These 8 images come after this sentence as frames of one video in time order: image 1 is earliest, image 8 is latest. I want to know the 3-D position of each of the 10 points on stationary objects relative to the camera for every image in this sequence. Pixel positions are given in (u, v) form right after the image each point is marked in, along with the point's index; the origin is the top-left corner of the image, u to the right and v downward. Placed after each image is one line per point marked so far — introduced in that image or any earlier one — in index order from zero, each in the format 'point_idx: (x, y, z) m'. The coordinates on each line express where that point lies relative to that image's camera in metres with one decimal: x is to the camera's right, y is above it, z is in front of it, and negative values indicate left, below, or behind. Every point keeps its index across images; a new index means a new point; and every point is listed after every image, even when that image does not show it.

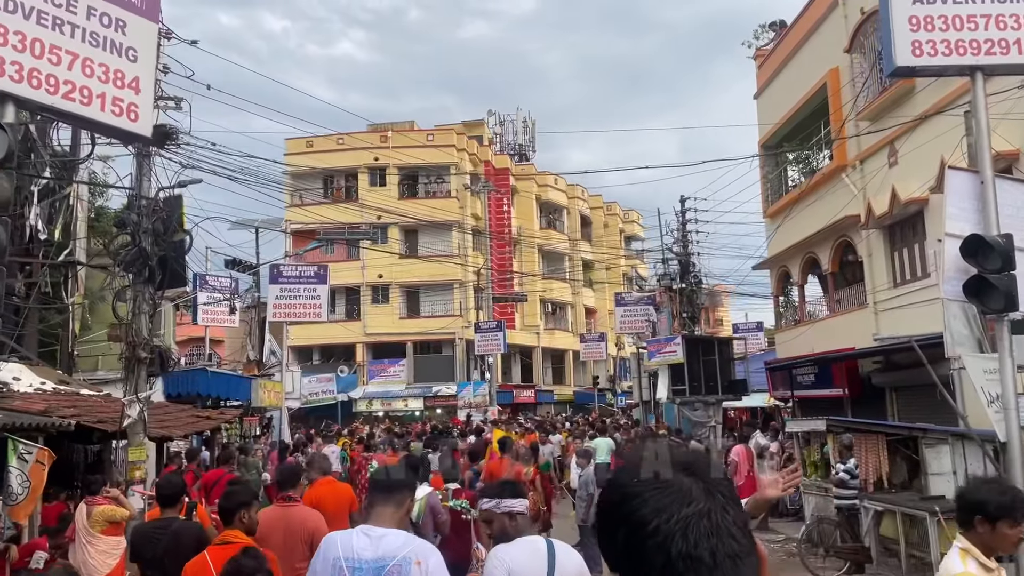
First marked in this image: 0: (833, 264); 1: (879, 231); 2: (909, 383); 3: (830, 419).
0: (+7.0, +0.5, +18.0) m
1: (+7.0, +1.1, +15.9) m
2: (+7.4, -1.8, +15.3) m
3: (+4.7, -1.9, +12.0) m
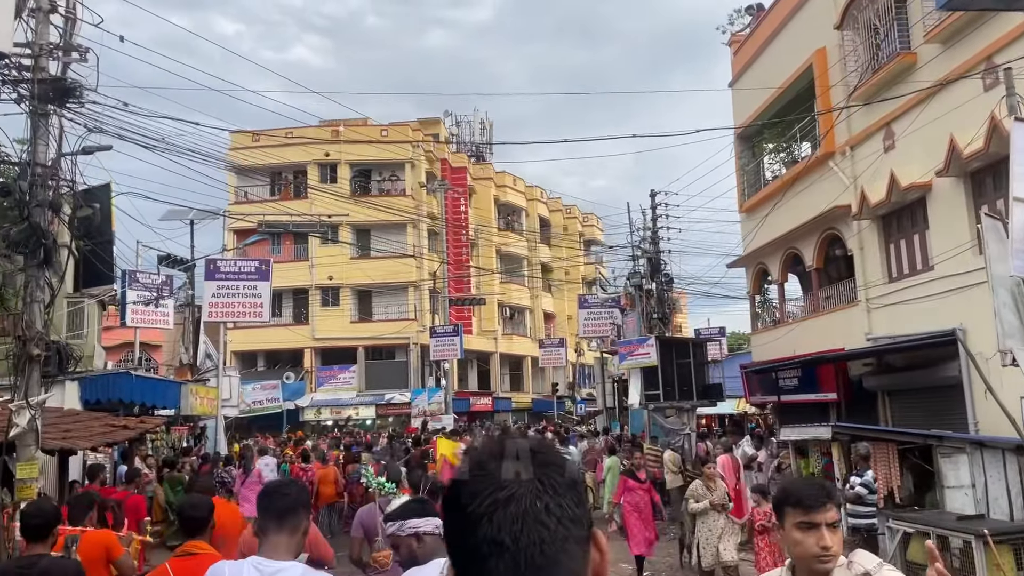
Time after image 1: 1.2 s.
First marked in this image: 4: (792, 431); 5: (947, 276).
0: (+6.2, +0.6, +16.8) m
1: (+6.4, +1.2, +14.6) m
2: (+6.7, -1.7, +14.1) m
3: (+4.2, -1.8, +10.6) m
4: (+4.0, -2.0, +11.8) m
5: (+6.7, +0.2, +12.7) m
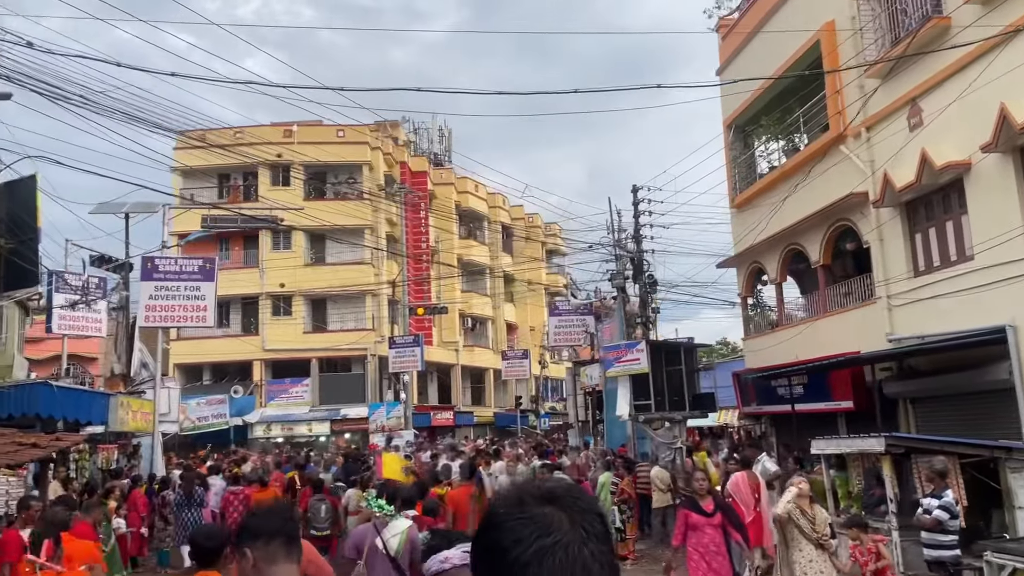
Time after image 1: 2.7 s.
0: (+5.8, +0.6, +15.3) m
1: (+6.1, +1.3, +13.2) m
2: (+6.5, -1.6, +12.6) m
3: (+4.1, -1.6, +9.0) m
4: (+3.9, -1.9, +10.2) m
5: (+6.5, +0.3, +11.2) m
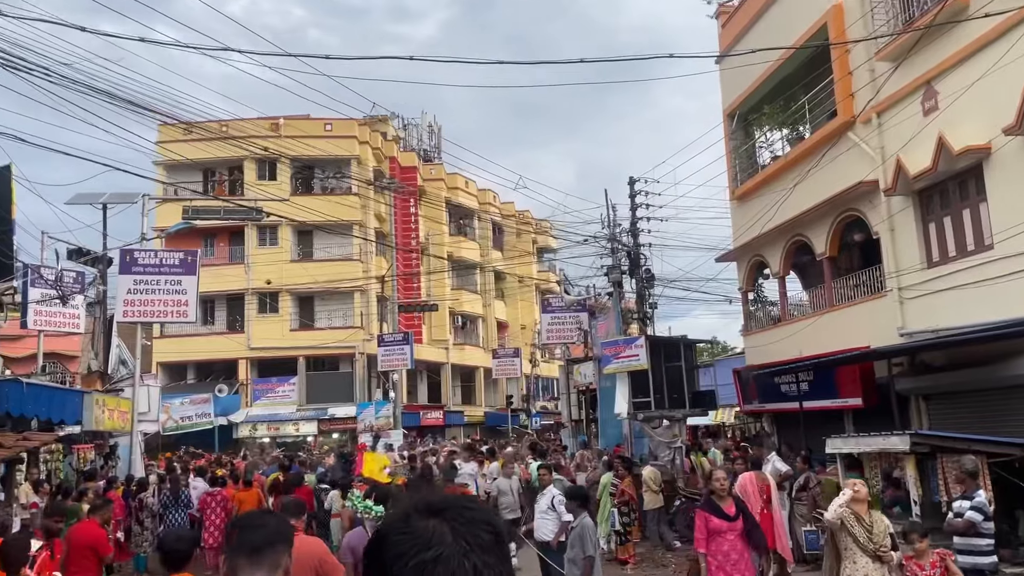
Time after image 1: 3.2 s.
0: (+5.7, +0.7, +14.8) m
1: (+6.0, +1.4, +12.6) m
2: (+6.4, -1.5, +12.1) m
3: (+4.1, -1.5, +8.4) m
4: (+3.8, -1.8, +9.6) m
5: (+6.5, +0.4, +10.7) m
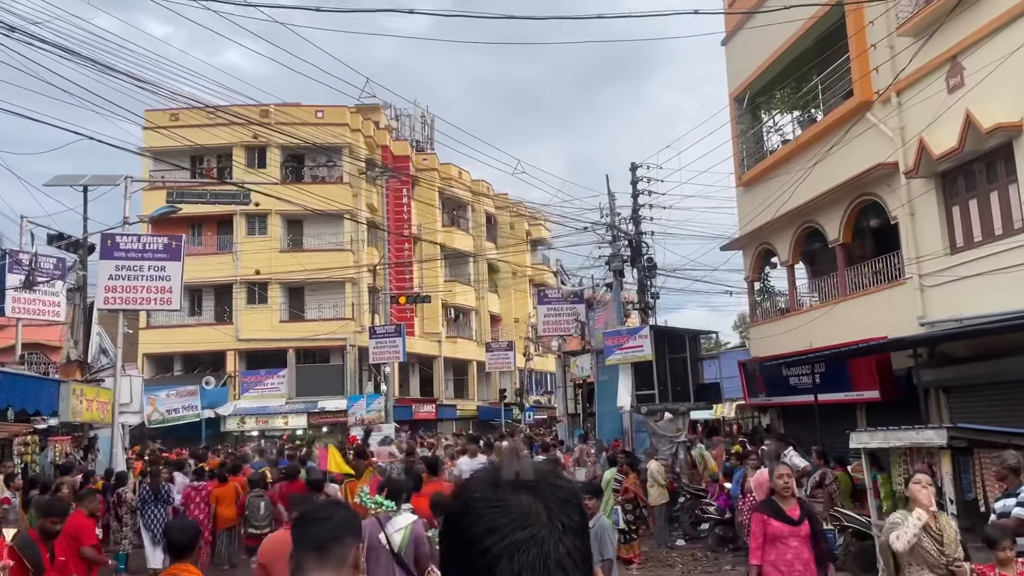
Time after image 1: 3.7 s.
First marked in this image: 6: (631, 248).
0: (+5.7, +0.9, +14.1) m
1: (+6.1, +1.6, +12.0) m
2: (+6.4, -1.3, +11.5) m
3: (+4.2, -1.3, +7.8) m
4: (+3.9, -1.6, +9.0) m
5: (+6.5, +0.6, +10.1) m
6: (+2.8, +0.9, +19.8) m
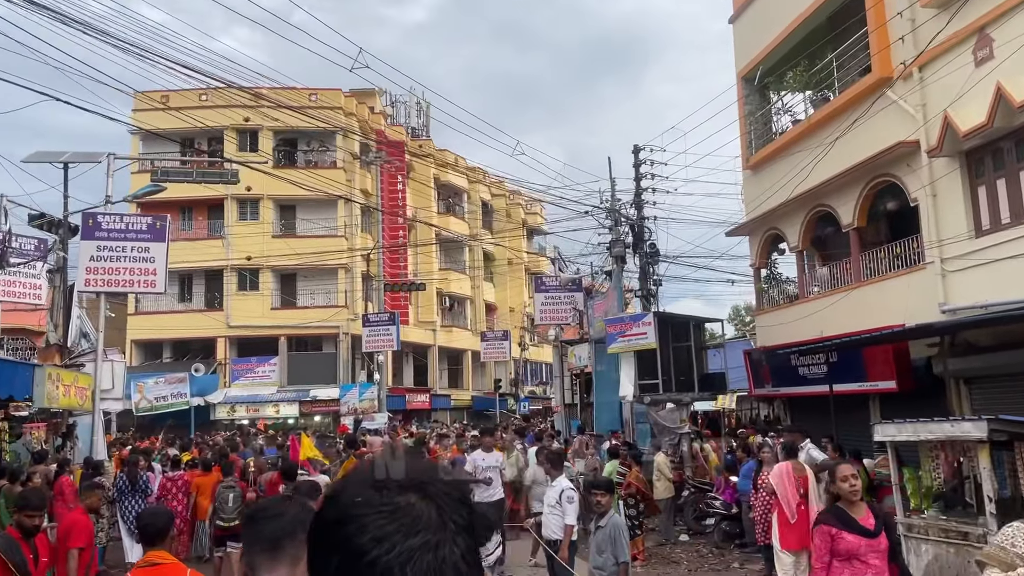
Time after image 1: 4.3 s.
0: (+5.7, +1.2, +13.5) m
1: (+6.1, +1.8, +11.4) m
2: (+6.4, -1.1, +10.9) m
3: (+4.2, -1.2, +7.2) m
4: (+3.9, -1.4, +8.4) m
5: (+6.5, +0.8, +9.5) m
6: (+2.8, +1.3, +19.1) m
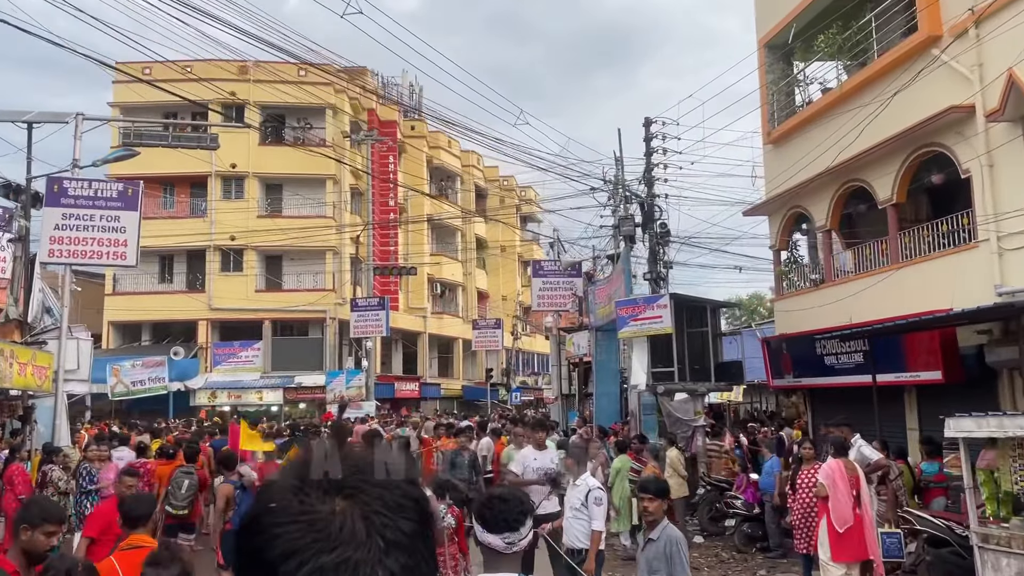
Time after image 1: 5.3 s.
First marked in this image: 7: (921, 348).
0: (+5.8, +1.4, +12.3) m
1: (+6.2, +2.0, +10.2) m
2: (+6.5, -0.9, +9.8) m
3: (+4.3, -0.9, +6.0) m
4: (+4.0, -1.2, +7.2) m
5: (+6.7, +1.0, +8.3) m
6: (+2.8, +1.6, +17.9) m
7: (+5.7, -0.8, +11.5) m
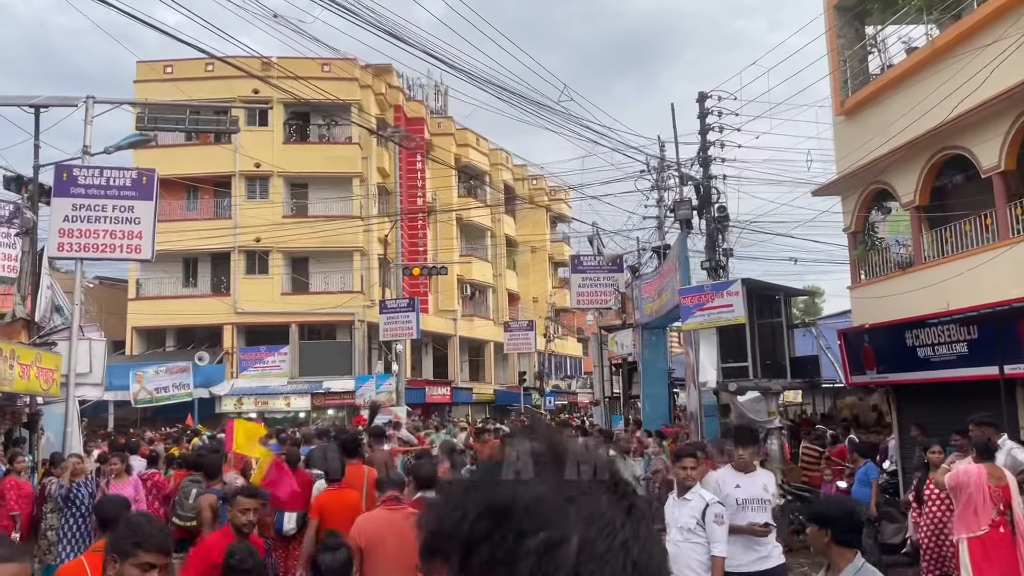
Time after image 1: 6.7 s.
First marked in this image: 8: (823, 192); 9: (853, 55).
0: (+6.5, +1.7, +10.8) m
1: (+6.8, +2.3, +8.6) m
2: (+7.2, -0.6, +8.1) m
3: (+4.9, -0.6, +4.5) m
4: (+4.6, -0.9, +5.7) m
5: (+7.3, +1.3, +6.7) m
6: (+3.7, +1.8, +16.4) m
7: (+6.4, -0.5, +9.9) m
8: (+5.7, +1.8, +15.1) m
9: (+5.9, +4.1, +14.3) m
